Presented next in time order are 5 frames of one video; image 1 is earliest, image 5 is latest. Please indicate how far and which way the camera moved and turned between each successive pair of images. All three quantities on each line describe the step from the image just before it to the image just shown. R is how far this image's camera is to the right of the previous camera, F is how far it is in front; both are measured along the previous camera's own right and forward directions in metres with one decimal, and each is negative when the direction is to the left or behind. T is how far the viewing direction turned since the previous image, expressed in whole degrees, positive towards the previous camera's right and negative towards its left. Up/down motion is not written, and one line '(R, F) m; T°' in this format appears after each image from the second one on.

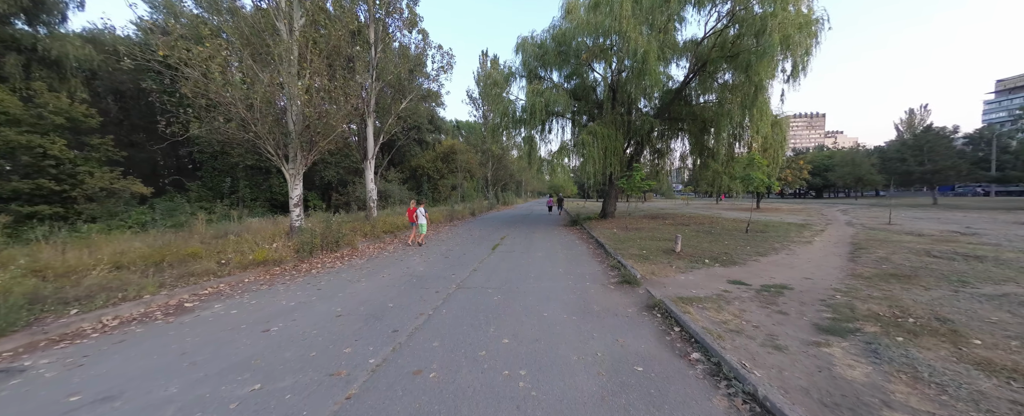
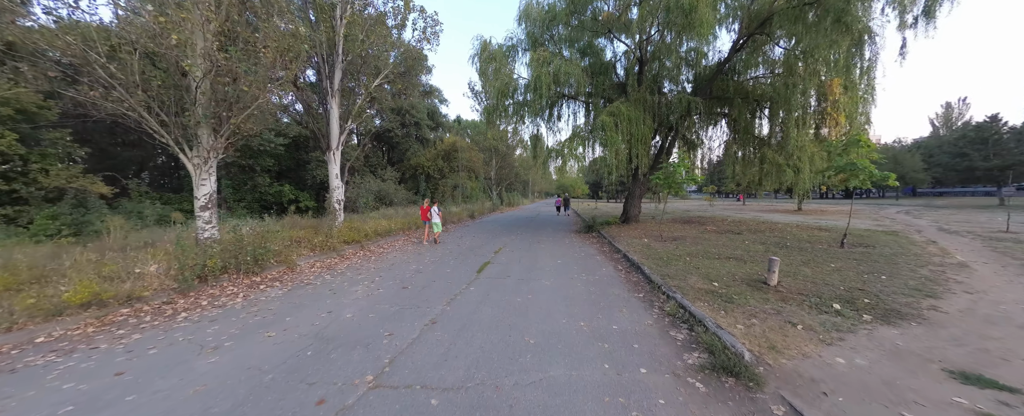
(+0.3, +3.1) m; -1°
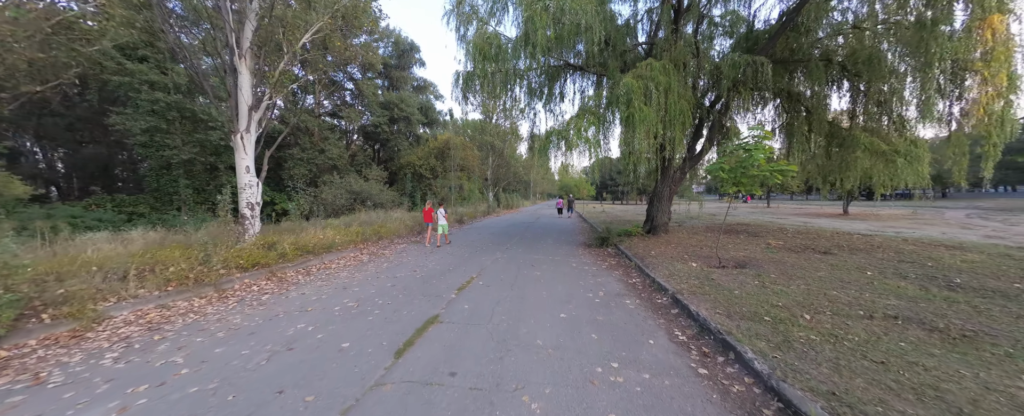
(+0.5, +3.4) m; 0°
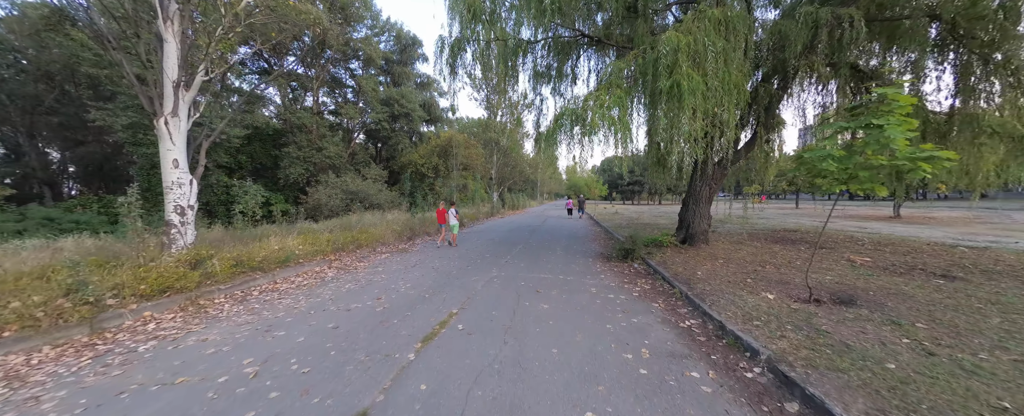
(+0.2, +1.9) m; -1°
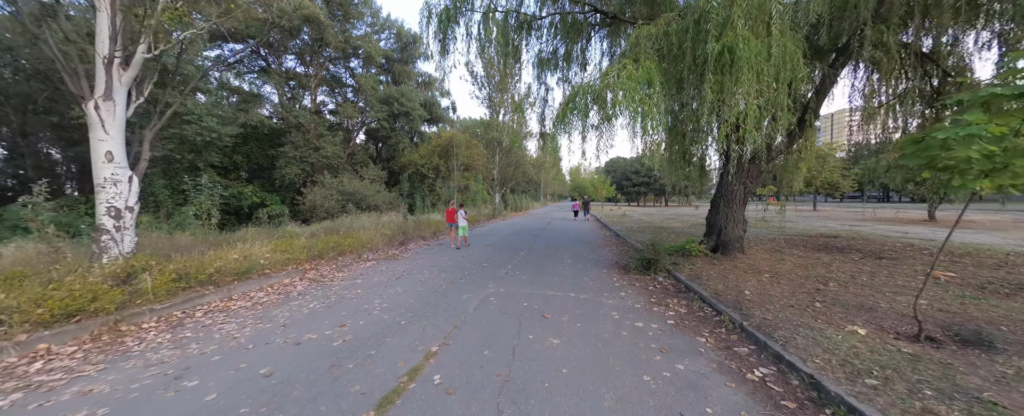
(0.0, +1.1) m; -1°
